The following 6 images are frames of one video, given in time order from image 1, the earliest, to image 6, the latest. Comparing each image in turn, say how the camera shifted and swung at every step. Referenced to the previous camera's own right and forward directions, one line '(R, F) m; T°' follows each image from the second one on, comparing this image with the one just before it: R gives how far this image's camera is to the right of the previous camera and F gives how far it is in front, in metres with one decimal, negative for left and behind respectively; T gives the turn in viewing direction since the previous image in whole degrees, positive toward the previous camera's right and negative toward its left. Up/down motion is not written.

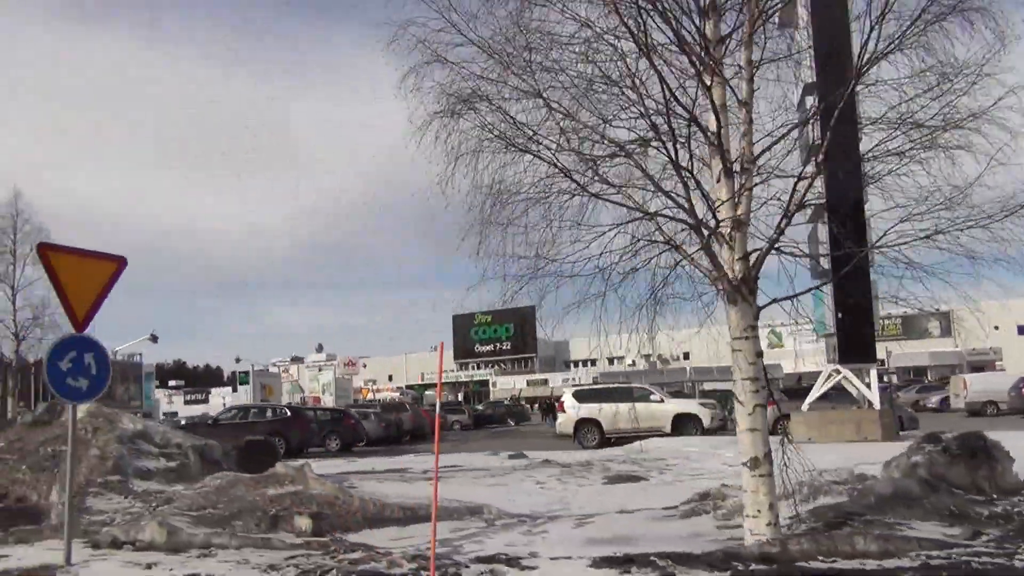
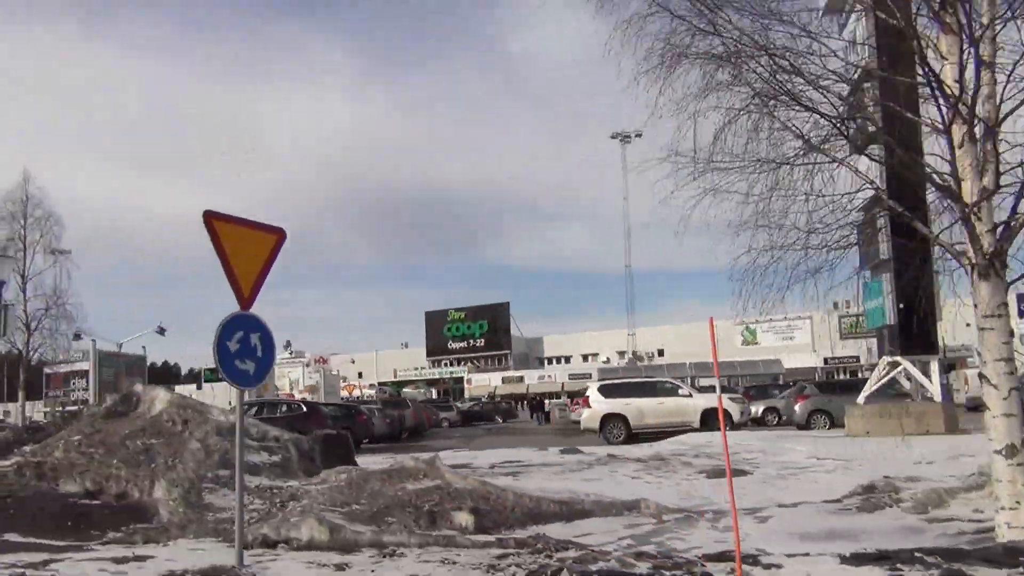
(-2.3, +0.7) m; +2°
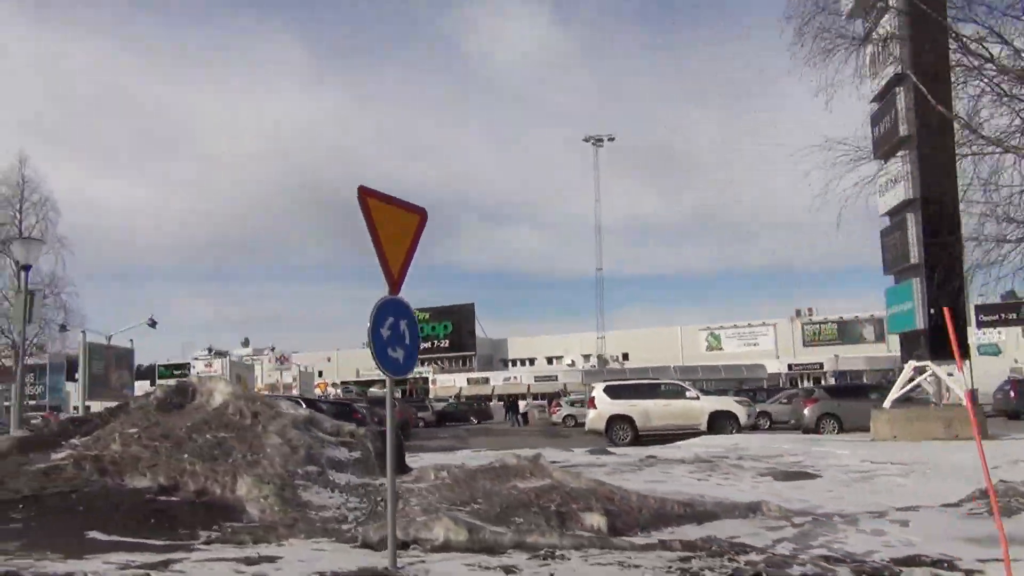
(-1.9, +0.5) m; +3°
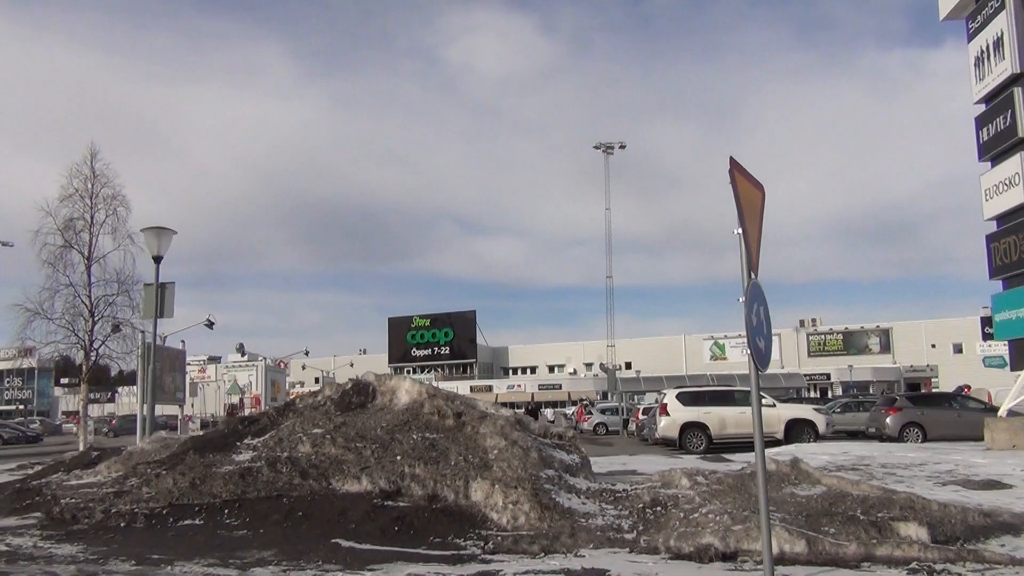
(-3.1, +0.8) m; +1°
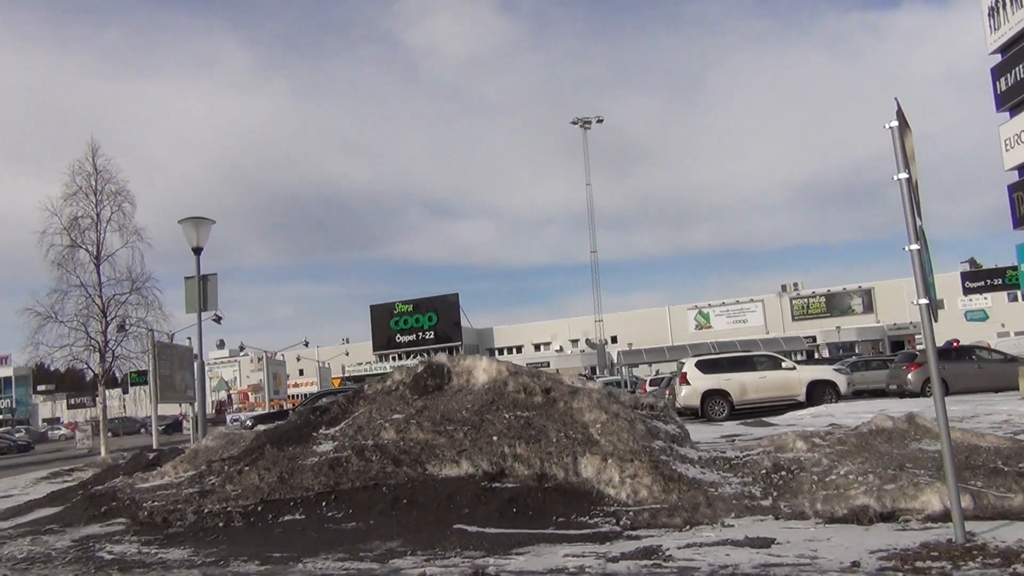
(-1.4, +0.4) m; +2°
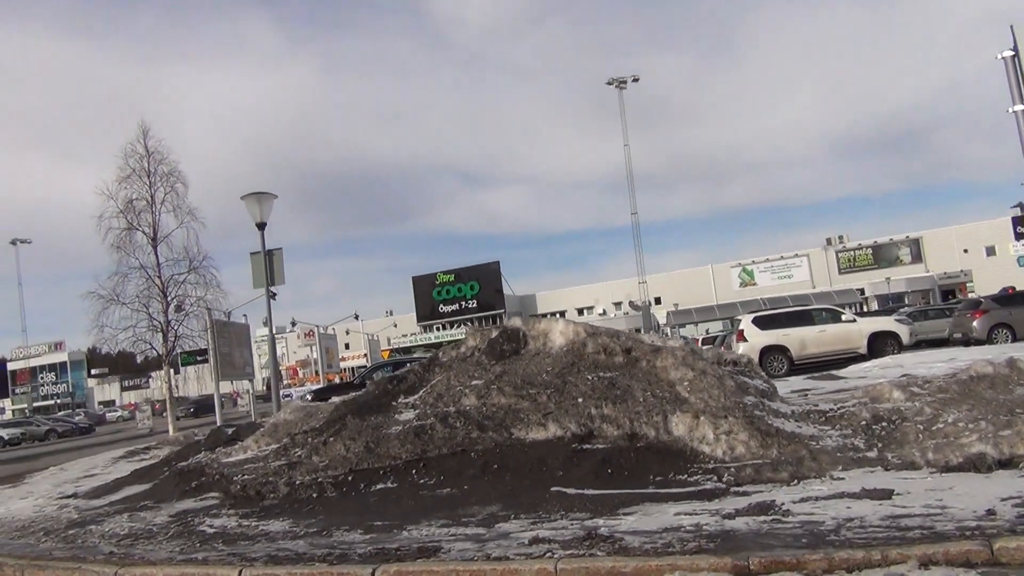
(-0.5, +0.1) m; -3°
